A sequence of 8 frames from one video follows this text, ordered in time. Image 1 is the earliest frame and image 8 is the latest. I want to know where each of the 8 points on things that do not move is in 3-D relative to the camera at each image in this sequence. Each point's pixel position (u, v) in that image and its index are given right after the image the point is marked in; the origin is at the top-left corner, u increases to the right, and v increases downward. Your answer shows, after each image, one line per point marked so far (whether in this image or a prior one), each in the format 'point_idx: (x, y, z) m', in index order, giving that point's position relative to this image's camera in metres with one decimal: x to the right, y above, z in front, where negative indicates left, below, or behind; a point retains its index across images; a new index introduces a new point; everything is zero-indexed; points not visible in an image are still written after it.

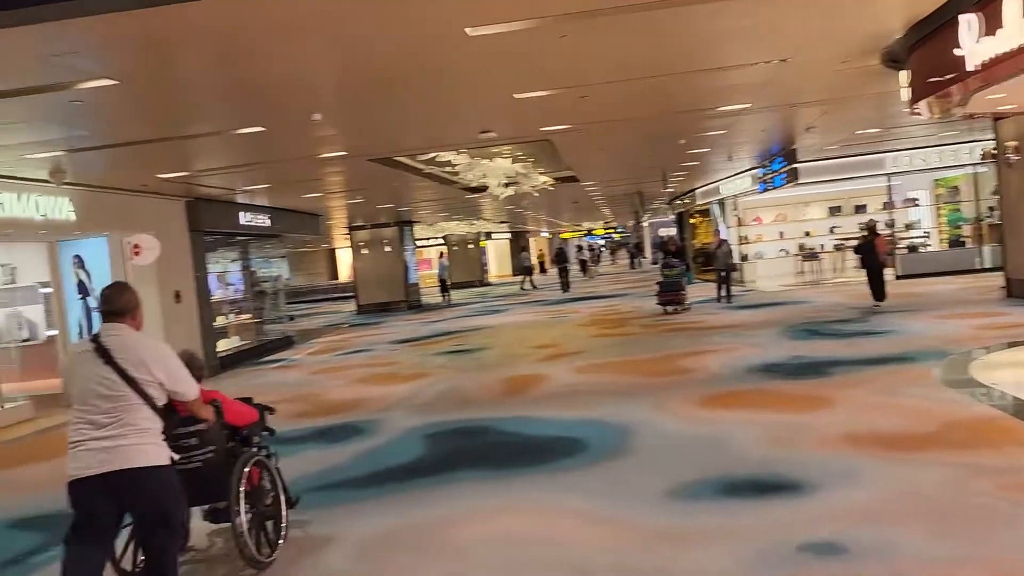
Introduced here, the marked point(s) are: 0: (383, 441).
0: (-1.1, -1.3, +7.2) m
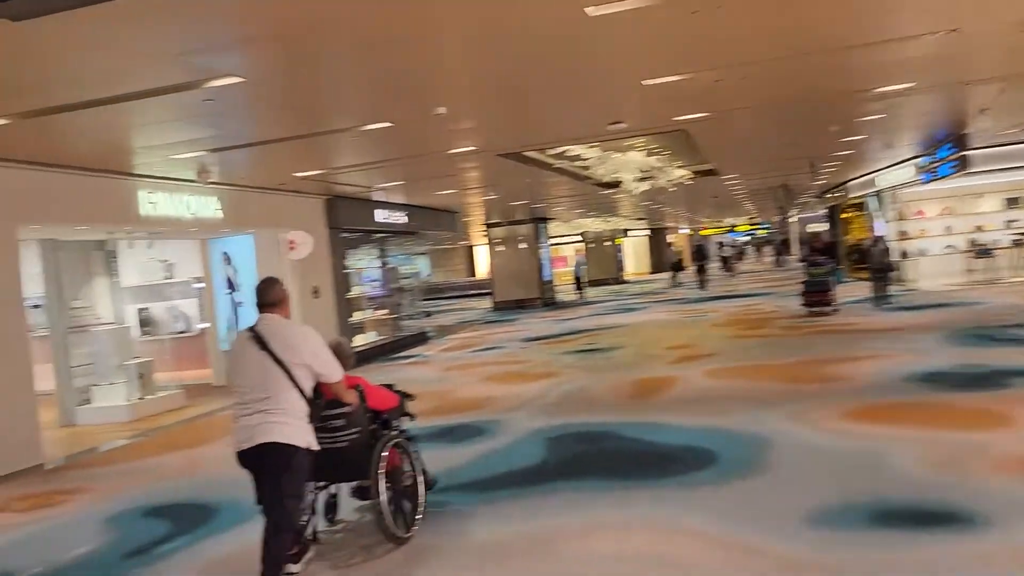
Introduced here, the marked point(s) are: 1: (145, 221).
0: (0.0, -1.3, +7.0) m
1: (-4.2, +0.8, +9.5) m
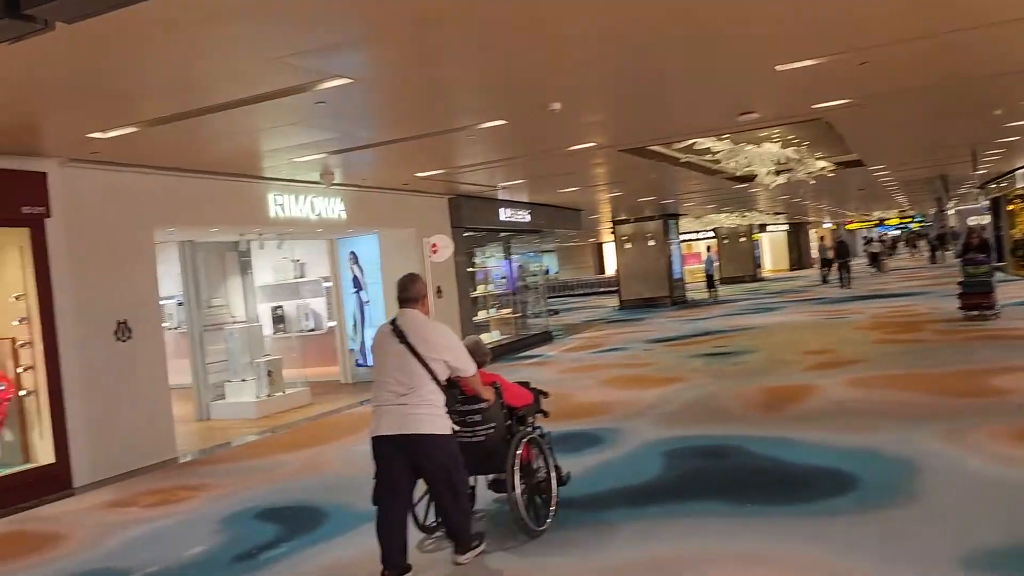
0: (+0.9, -1.3, +6.6) m
1: (-2.8, +0.8, +9.8) m
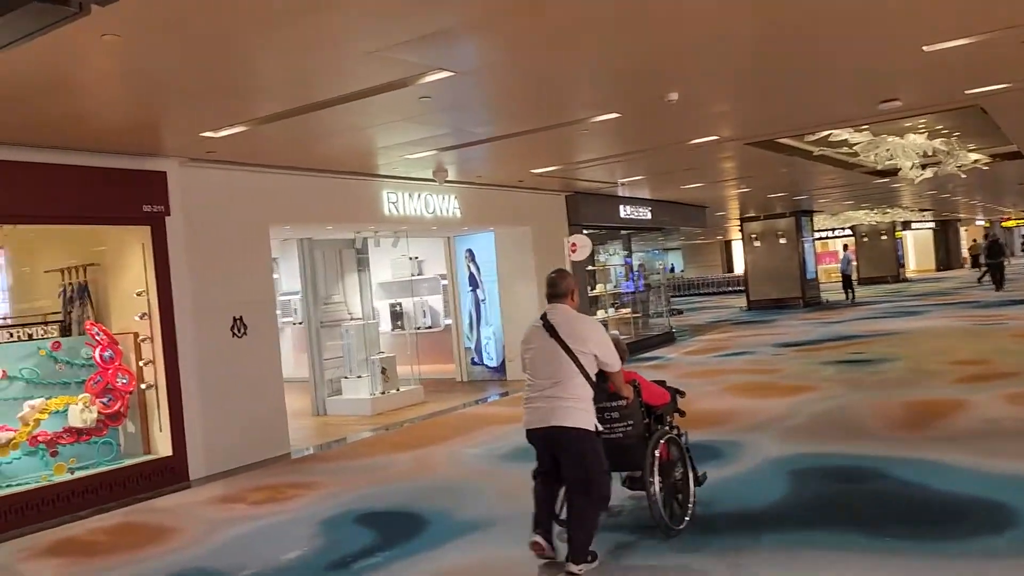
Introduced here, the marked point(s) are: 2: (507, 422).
0: (+1.7, -1.3, +6.1) m
1: (-1.5, +0.8, +9.8) m
2: (-0.1, -1.5, +8.9) m
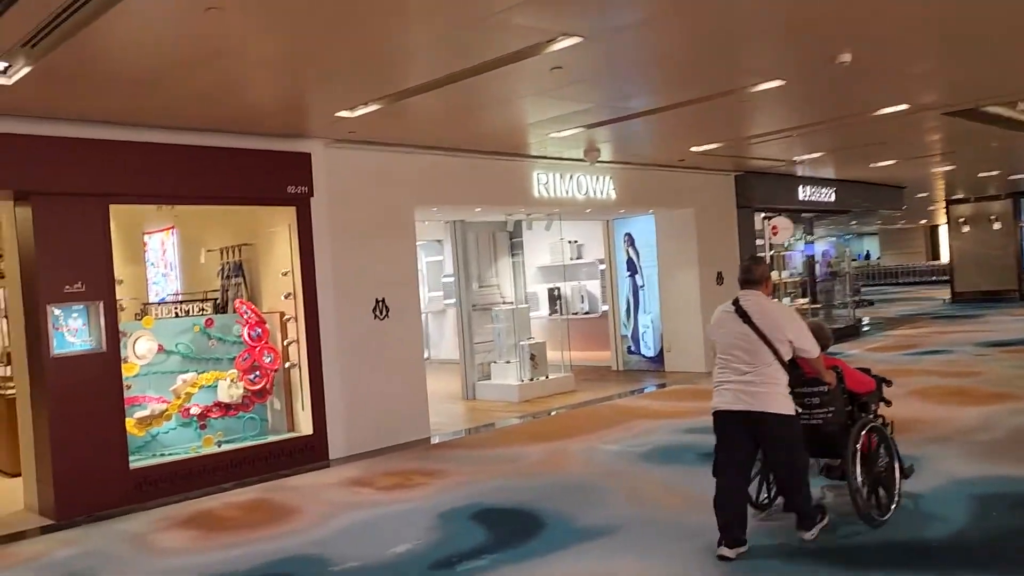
0: (+2.6, -1.3, +5.2) m
1: (+0.3, +1.0, +9.4) m
2: (+1.5, -1.3, +8.4) m
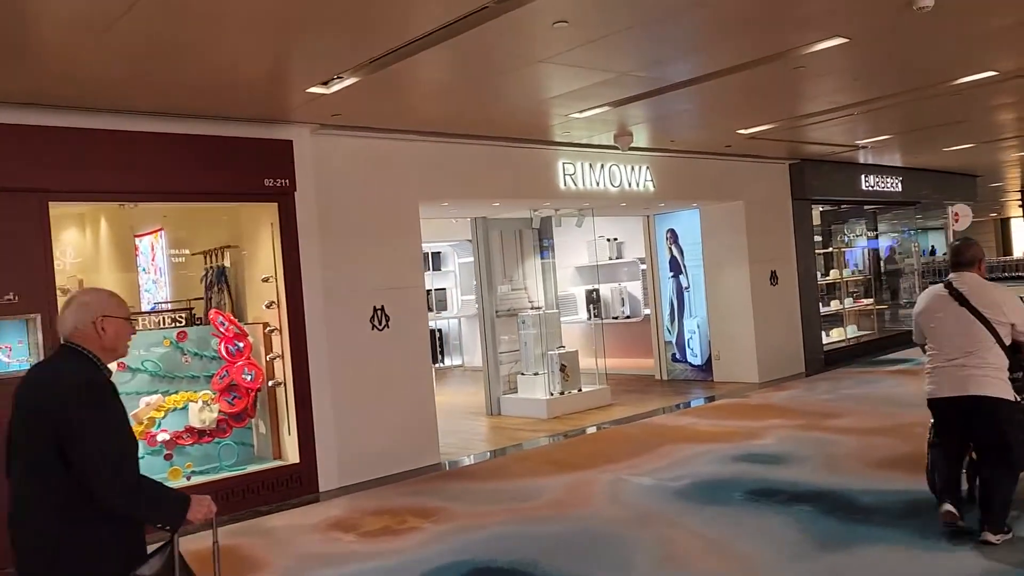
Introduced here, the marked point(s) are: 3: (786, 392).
0: (+2.6, -1.3, +4.0) m
1: (+0.5, +0.9, +8.4) m
2: (+1.6, -1.3, +7.3) m
3: (+3.1, -1.2, +9.4) m
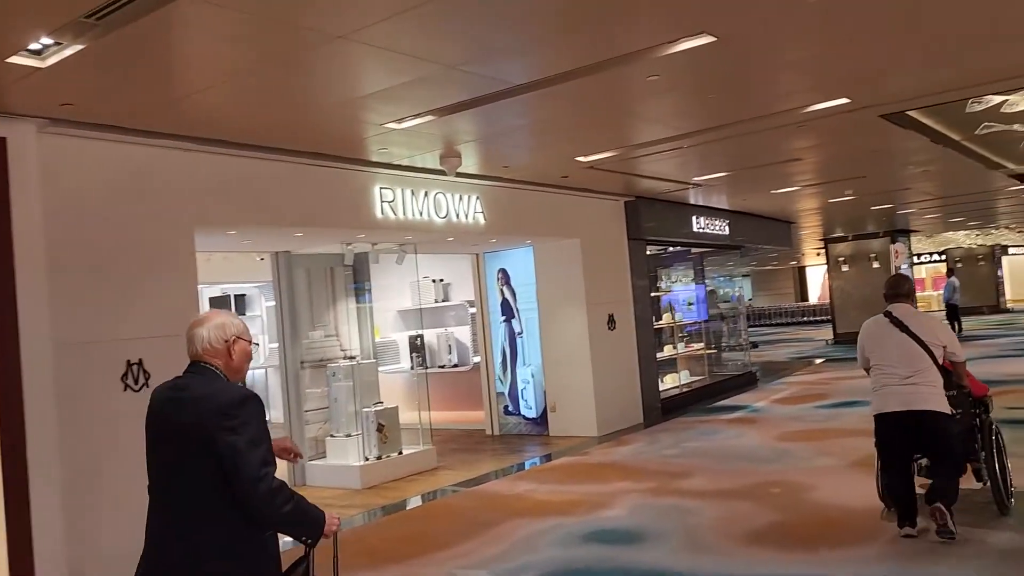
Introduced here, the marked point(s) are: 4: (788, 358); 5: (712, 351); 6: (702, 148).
0: (+1.8, -1.5, +3.2) m
1: (-1.1, +0.5, +7.2) m
2: (+0.2, -1.7, +6.2) m
3: (+1.2, -1.6, +8.6) m
4: (+6.4, -1.6, +19.1) m
5: (+3.3, -1.1, +13.4) m
6: (+1.9, +1.4, +7.9) m
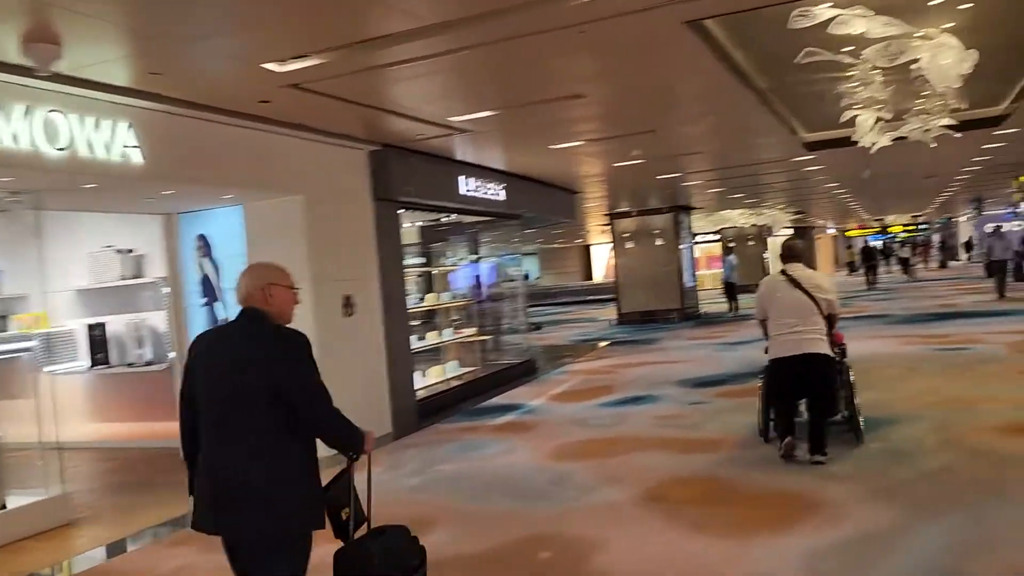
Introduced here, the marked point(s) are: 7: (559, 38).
0: (+0.7, -1.4, +1.3) m
1: (-3.1, +0.7, +4.4) m
2: (-1.5, -1.5, +3.8) m
3: (-1.2, -1.4, +6.4) m
4: (+1.3, -1.1, +17.8) m
5: (-0.3, -0.7, +11.6) m
6: (-0.3, +1.6, +5.8) m
7: (+0.3, +1.7, +5.5) m
